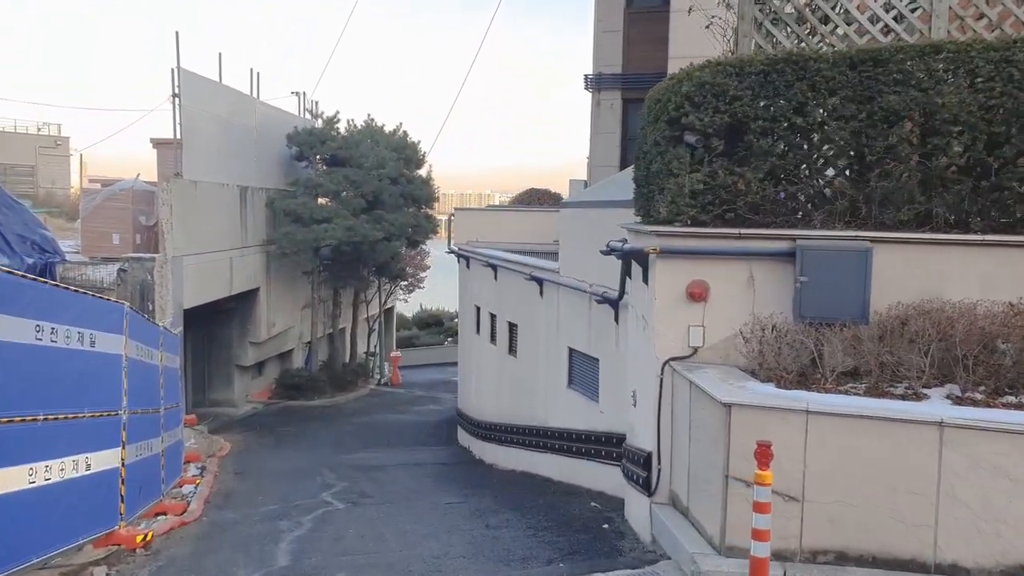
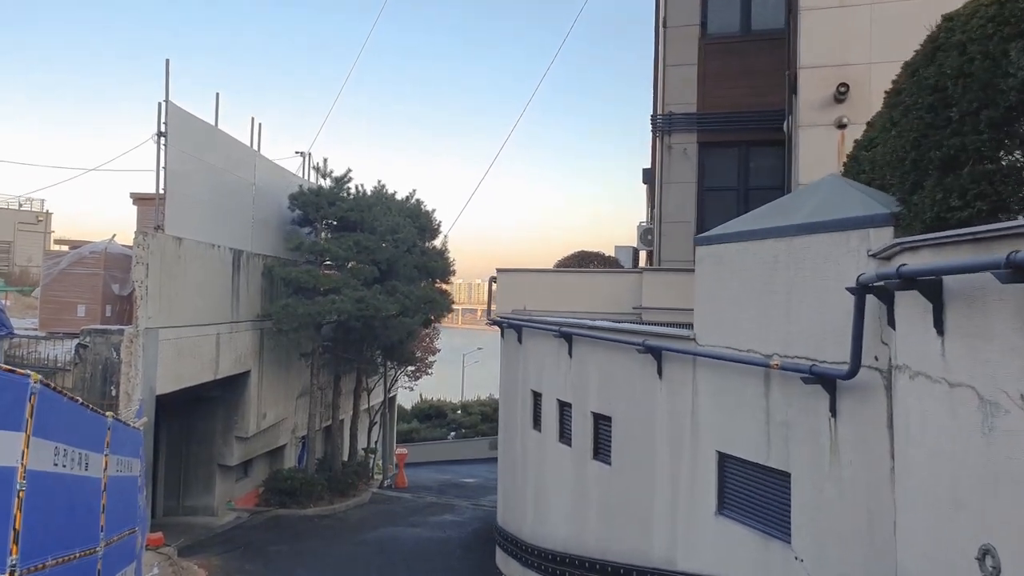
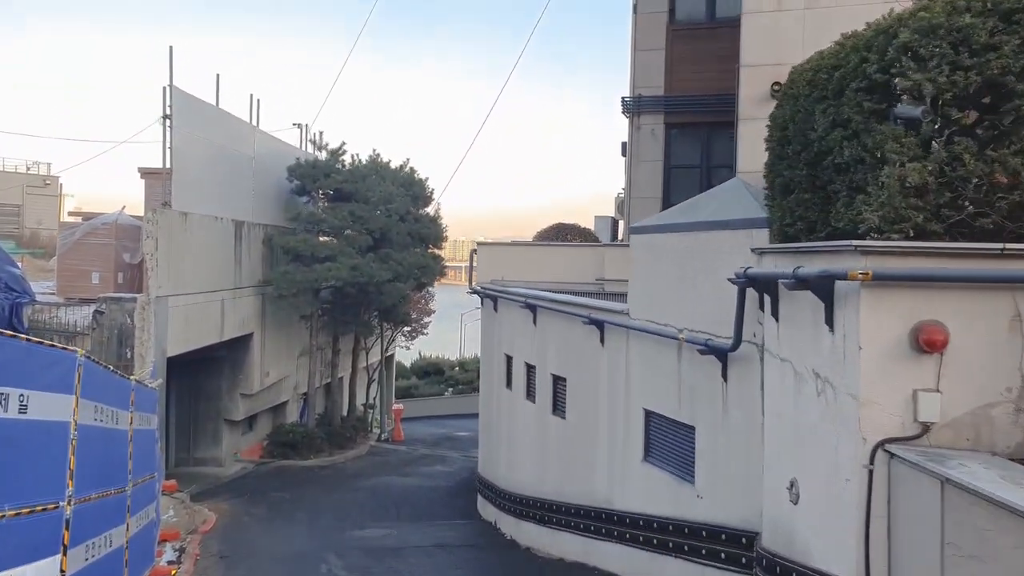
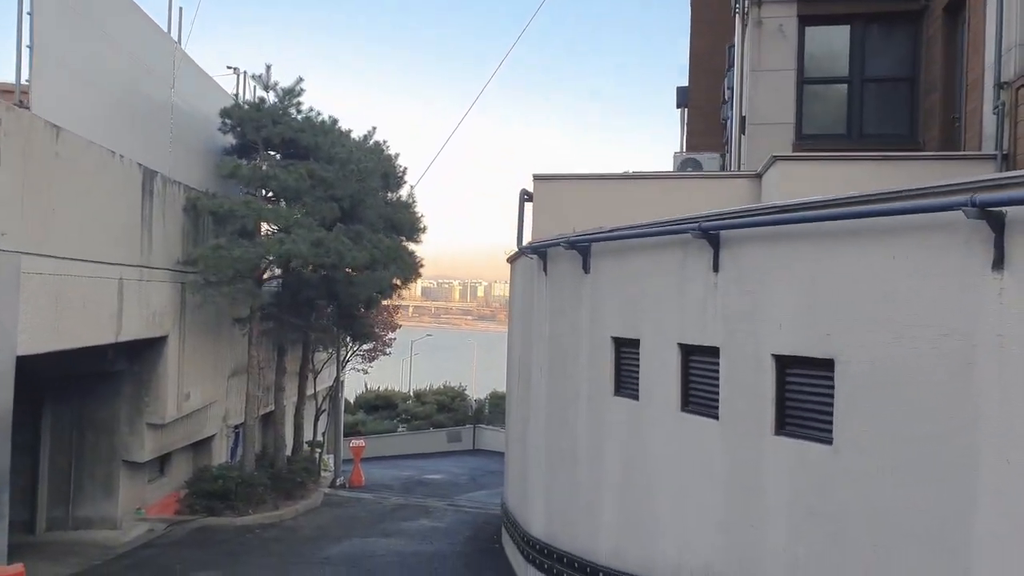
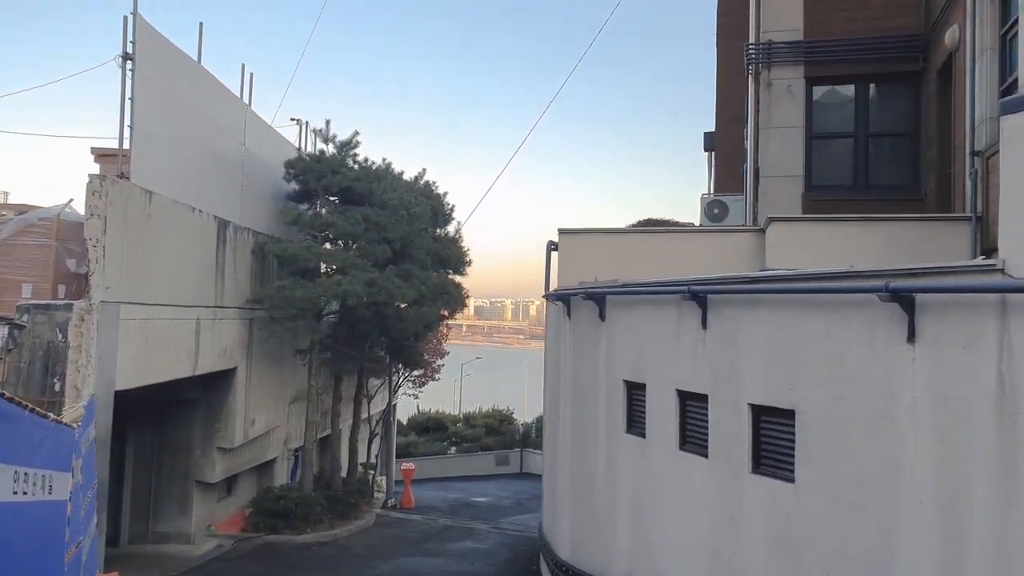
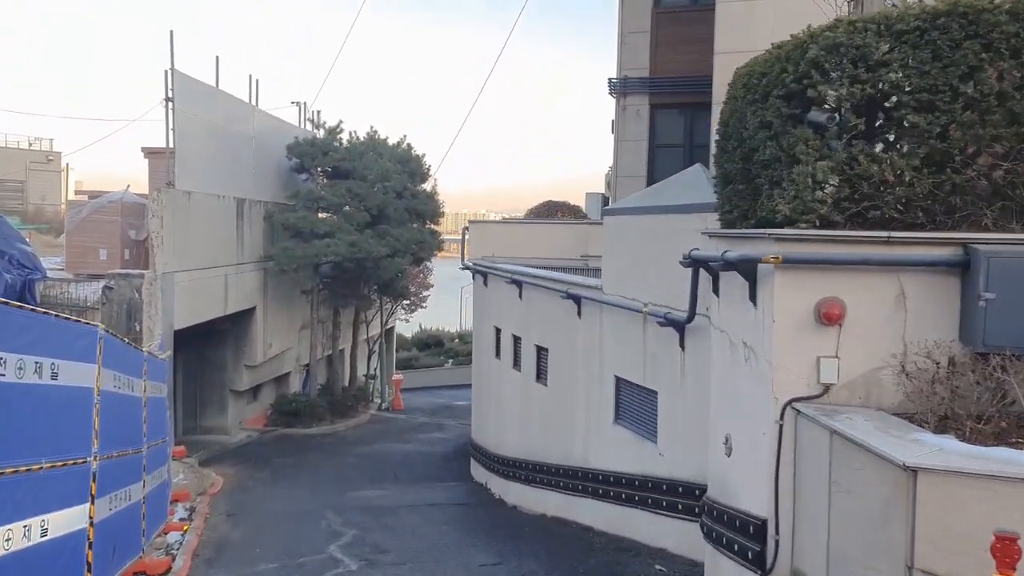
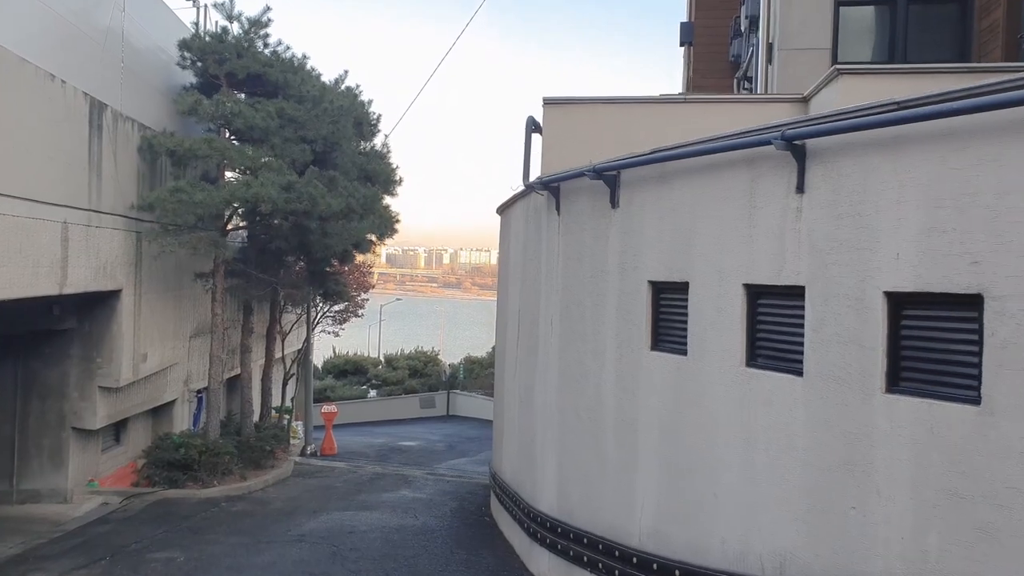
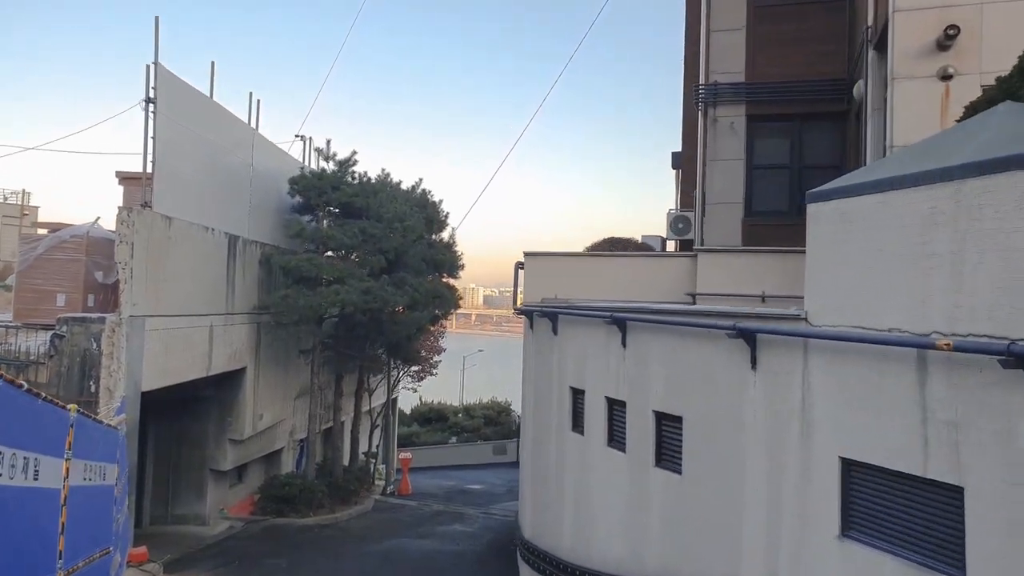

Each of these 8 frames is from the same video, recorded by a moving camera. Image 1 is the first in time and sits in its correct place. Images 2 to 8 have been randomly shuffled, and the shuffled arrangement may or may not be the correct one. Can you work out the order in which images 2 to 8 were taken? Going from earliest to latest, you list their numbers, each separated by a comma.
6, 3, 2, 8, 5, 4, 7
